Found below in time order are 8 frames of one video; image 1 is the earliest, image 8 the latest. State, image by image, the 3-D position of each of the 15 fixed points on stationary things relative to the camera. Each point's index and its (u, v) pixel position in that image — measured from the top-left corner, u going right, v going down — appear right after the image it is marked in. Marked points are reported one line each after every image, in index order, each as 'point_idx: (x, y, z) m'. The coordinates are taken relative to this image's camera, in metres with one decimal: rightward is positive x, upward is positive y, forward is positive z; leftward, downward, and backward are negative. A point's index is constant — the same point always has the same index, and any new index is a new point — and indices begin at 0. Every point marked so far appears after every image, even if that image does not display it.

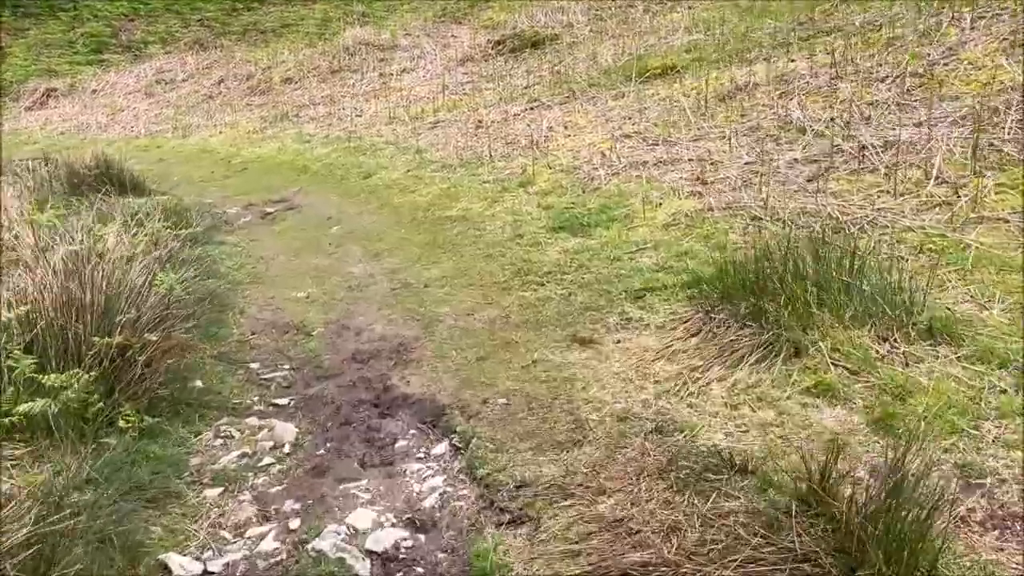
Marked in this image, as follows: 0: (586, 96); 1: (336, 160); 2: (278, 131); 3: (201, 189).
0: (+0.7, +1.8, +7.7) m
1: (-1.6, +1.2, +7.7) m
2: (-2.7, +1.8, +9.7) m
3: (-2.6, +0.8, +7.0) m
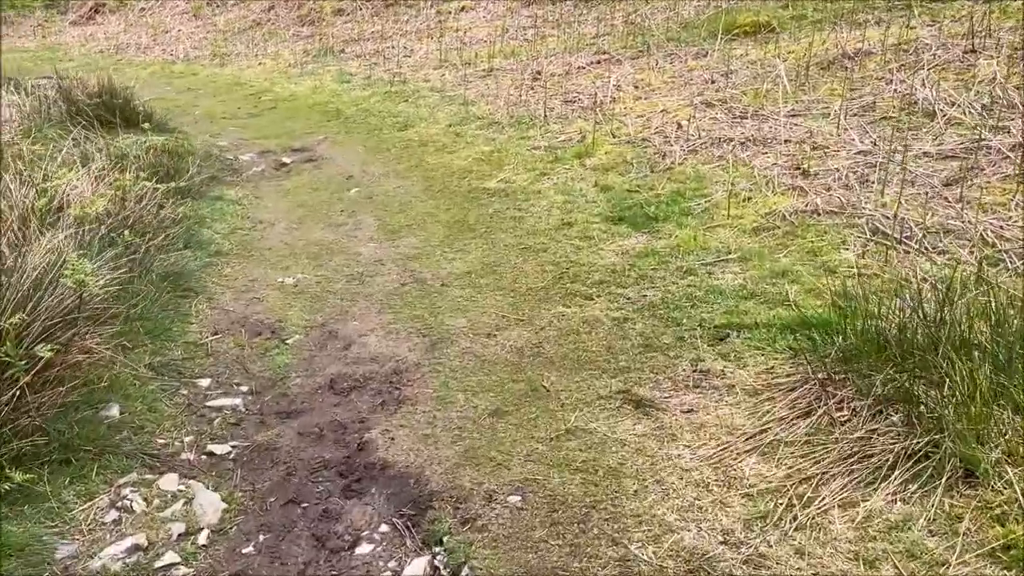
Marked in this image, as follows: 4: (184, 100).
0: (+1.2, +1.9, +6.7) m
1: (-1.1, +1.5, +6.9) m
2: (-2.0, +2.3, +8.9) m
3: (-2.2, +1.2, +6.3) m
4: (-3.0, +1.7, +7.6) m
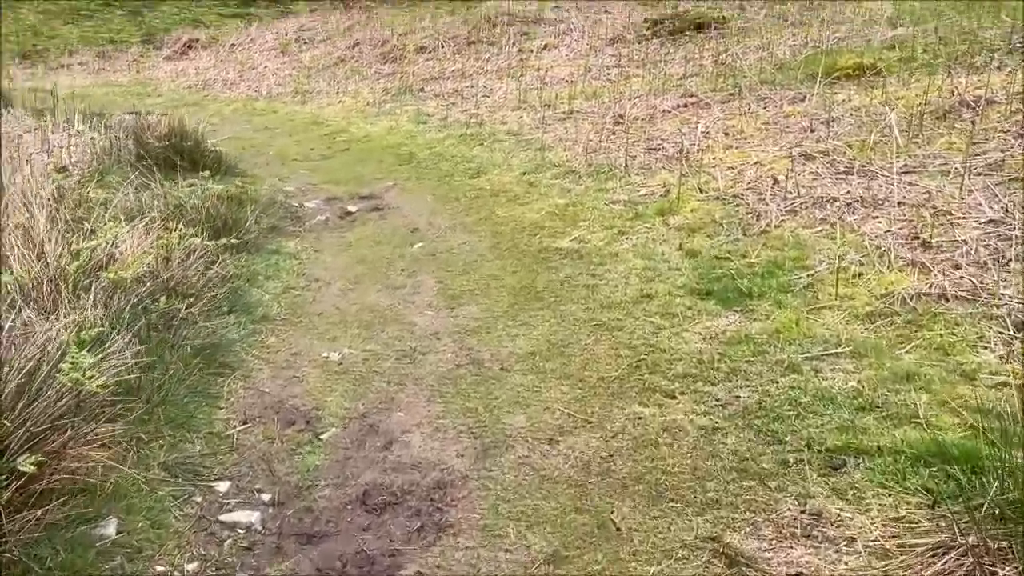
0: (+1.8, +1.4, +6.2) m
1: (-0.5, +1.1, +6.6) m
2: (-1.2, +1.9, +8.7) m
3: (-1.6, +0.9, +6.1) m
4: (-2.3, +1.3, +7.5) m
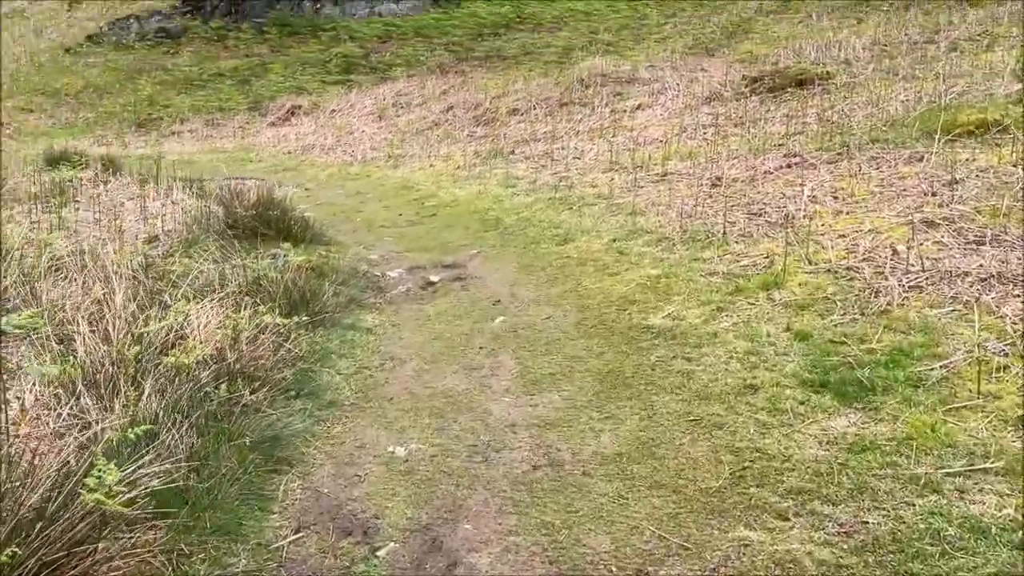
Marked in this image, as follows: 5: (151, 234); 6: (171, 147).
0: (+2.5, +0.9, +5.8) m
1: (+0.2, +0.6, +6.4) m
2: (-0.3, +1.2, +8.6) m
3: (-1.0, +0.4, +6.0) m
4: (-1.5, +0.7, +7.5) m
5: (-2.4, +0.4, +5.6) m
6: (-4.8, +2.0, +11.9) m
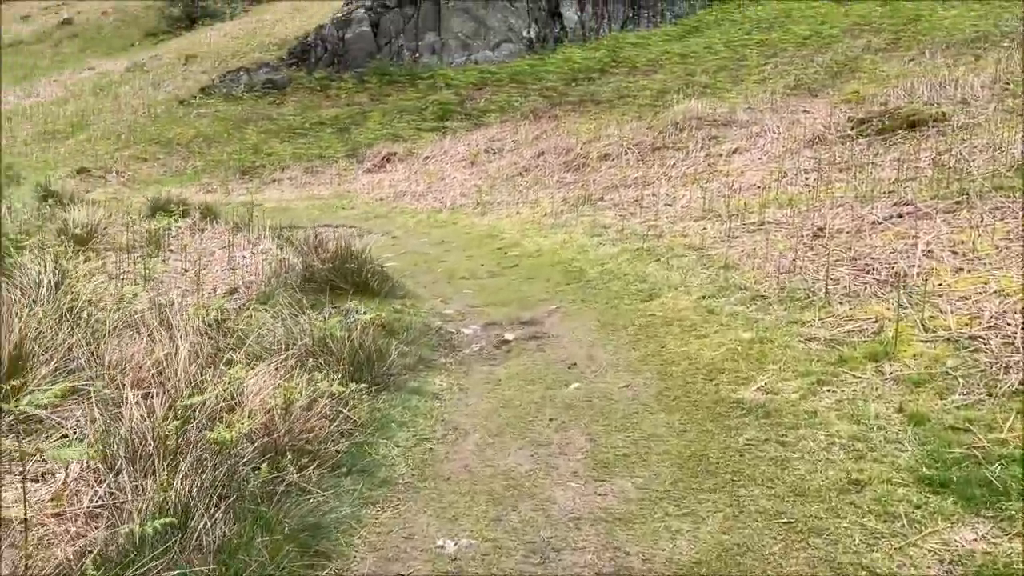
0: (+3.0, +0.5, +5.2) m
1: (+0.8, +0.2, +6.1) m
2: (+0.6, +0.7, +8.4) m
3: (-0.4, 0.0, +5.8) m
4: (-0.7, +0.3, +7.4) m
5: (-1.9, 0.0, +5.6) m
6: (-3.5, +1.4, +12.2) m
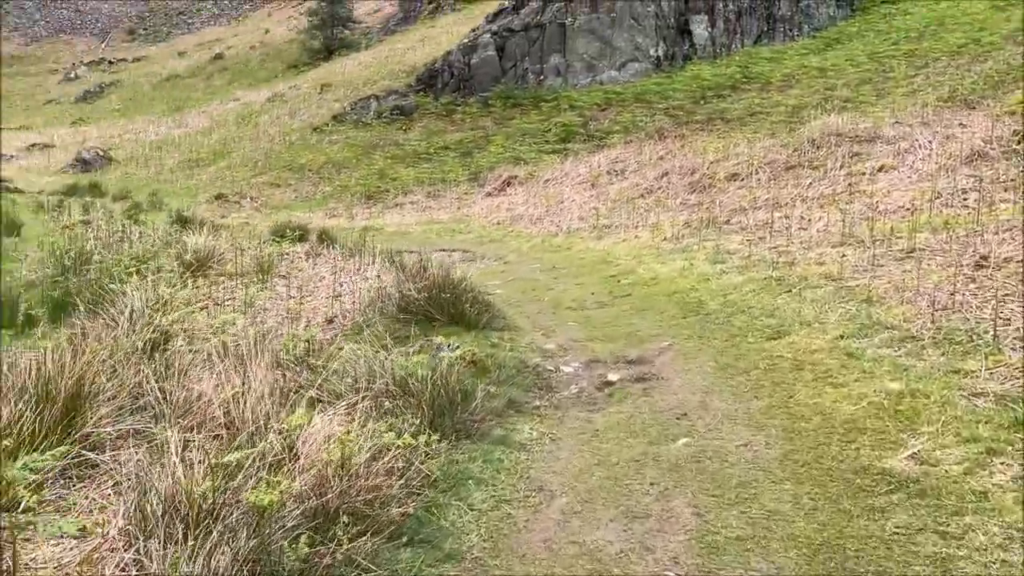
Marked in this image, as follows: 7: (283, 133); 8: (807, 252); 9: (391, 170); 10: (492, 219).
0: (+3.6, +0.3, +4.3) m
1: (+1.5, -0.1, +5.5) m
2: (+1.7, +0.4, +7.8) m
3: (+0.3, -0.2, +5.4) m
4: (+0.3, 0.0, +7.0) m
5: (-1.2, -0.2, +5.4) m
6: (-1.8, +1.0, +12.2) m
7: (-5.4, +3.7, +19.9) m
8: (+2.2, +0.3, +6.4) m
9: (-2.1, +2.0, +14.3) m
10: (-0.3, +0.9, +11.3) m
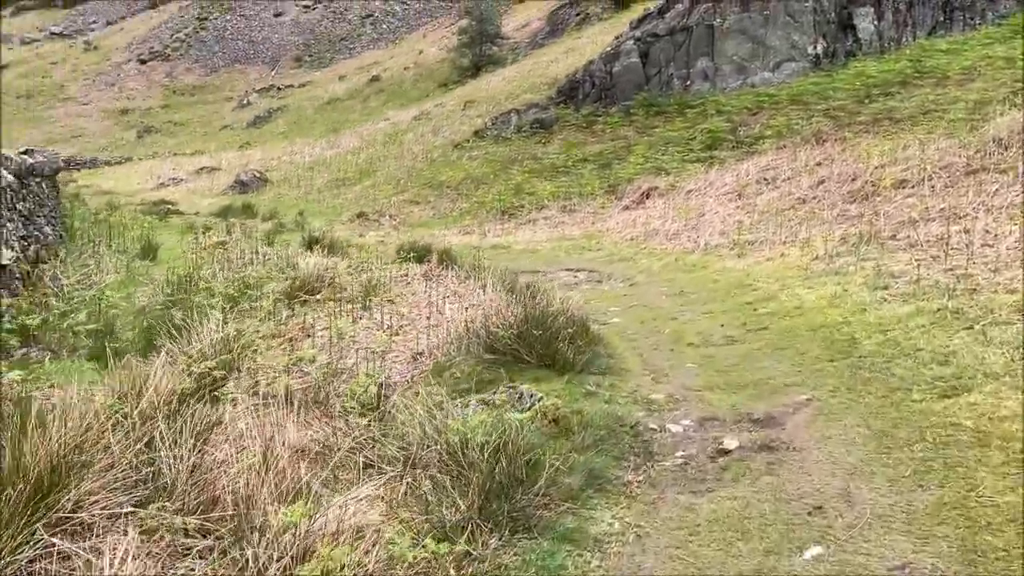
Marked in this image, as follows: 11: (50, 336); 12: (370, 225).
0: (+3.9, +0.1, +2.9) m
1: (+2.1, -0.2, +4.5) m
2: (+2.7, +0.2, +6.7) m
3: (+0.9, -0.4, +4.6) m
4: (+1.1, -0.2, +6.1) m
5: (-0.6, -0.4, +4.9) m
6: (+0.1, +0.7, +11.7) m
7: (-2.1, +3.3, +19.9) m
8: (+3.0, +0.1, +5.2) m
9: (+0.2, +1.7, +13.8) m
10: (+1.4, +0.7, +10.5) m
11: (-3.1, -0.3, +5.5) m
12: (-2.4, +1.1, +14.1) m
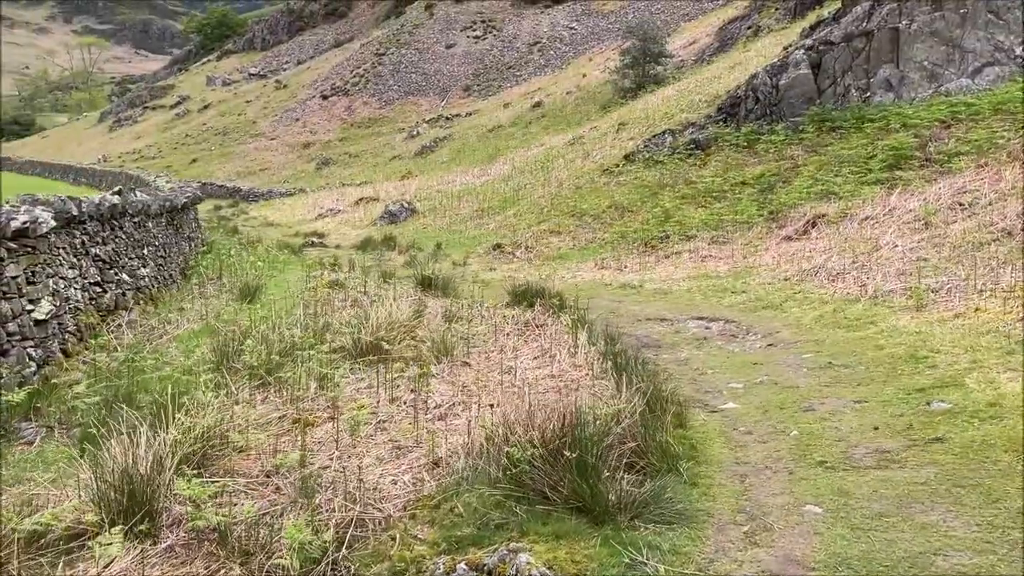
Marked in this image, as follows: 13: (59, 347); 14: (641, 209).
0: (+3.7, -0.2, +0.9) m
1: (+2.2, -0.6, +2.7) m
2: (+3.2, -0.2, +4.8) m
3: (+1.0, -0.8, +3.1) m
4: (+1.6, -0.6, +4.6) m
5: (-0.3, -0.7, +3.7) m
6: (+1.7, +0.2, +10.2) m
7: (+1.3, +2.5, +18.8) m
8: (+3.2, -0.3, +3.3) m
9: (+2.2, +1.1, +12.3) m
10: (+2.7, +0.1, +8.8) m
11: (-2.6, -0.7, +4.8) m
12: (-0.3, +0.4, +13.1) m
13: (-3.2, -0.4, +5.9) m
14: (+1.9, +1.2, +13.0) m
